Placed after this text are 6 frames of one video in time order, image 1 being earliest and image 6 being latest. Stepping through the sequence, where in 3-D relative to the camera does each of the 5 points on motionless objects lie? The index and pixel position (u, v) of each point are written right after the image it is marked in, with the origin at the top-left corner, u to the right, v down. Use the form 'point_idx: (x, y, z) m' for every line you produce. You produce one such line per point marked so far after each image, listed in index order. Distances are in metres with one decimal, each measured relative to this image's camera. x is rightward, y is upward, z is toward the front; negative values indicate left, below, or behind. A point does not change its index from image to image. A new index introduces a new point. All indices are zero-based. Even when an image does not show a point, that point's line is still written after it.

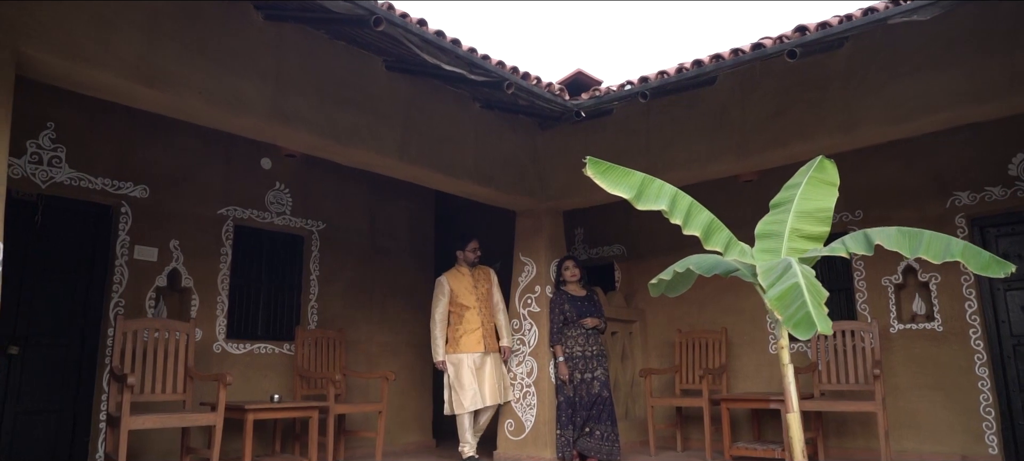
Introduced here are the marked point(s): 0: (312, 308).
0: (-1.5, -0.6, +5.4) m
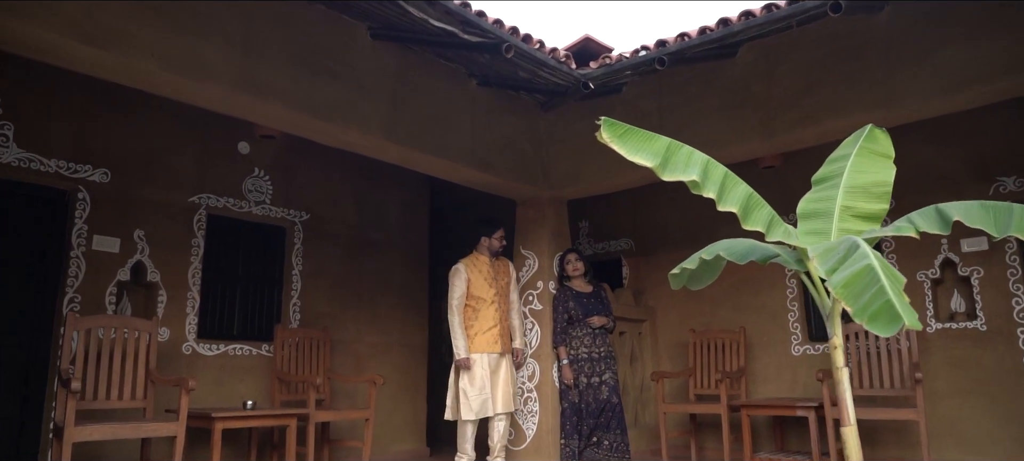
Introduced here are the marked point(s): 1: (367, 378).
0: (-1.5, -0.5, +5.0) m
1: (-0.9, -1.0, +4.6) m
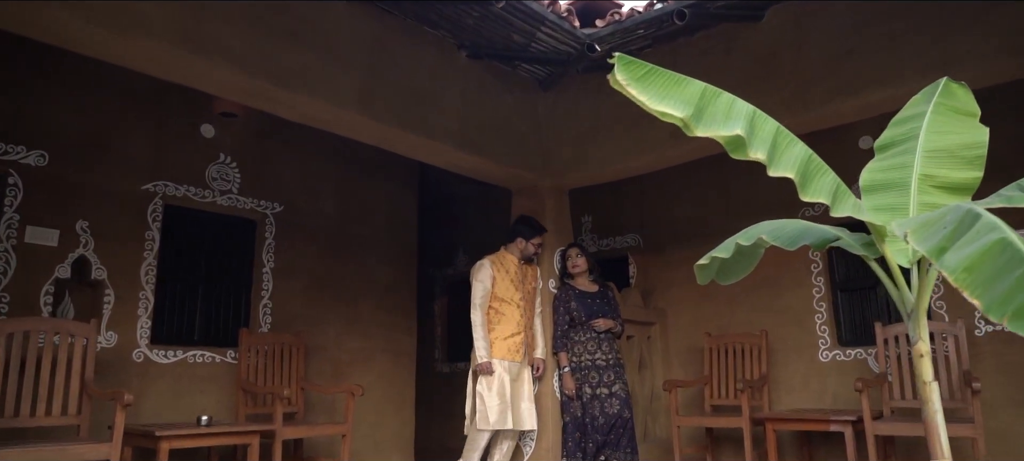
0: (-1.5, -0.5, +4.5) m
1: (-1.0, -0.9, +4.1) m
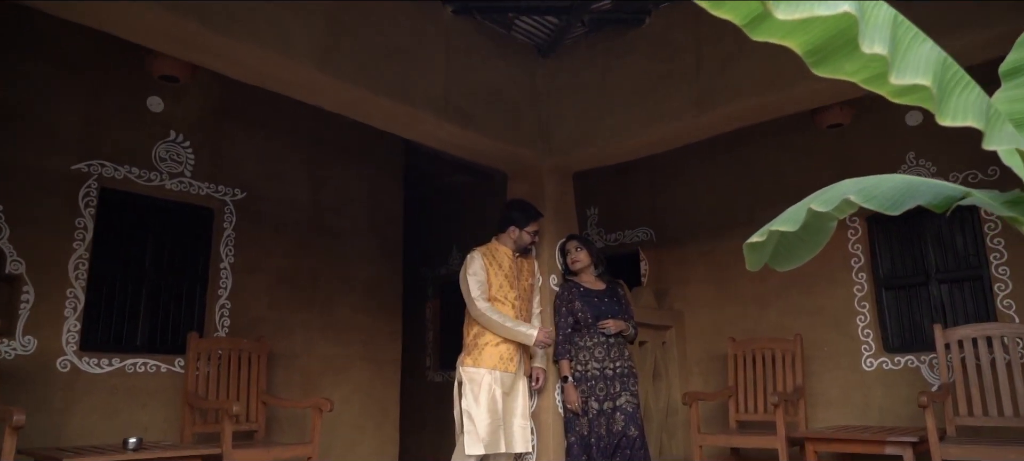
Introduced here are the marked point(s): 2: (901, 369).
0: (-1.6, -0.4, +3.9) m
1: (-1.0, -0.8, +3.5) m
2: (+2.1, -0.7, +3.8) m
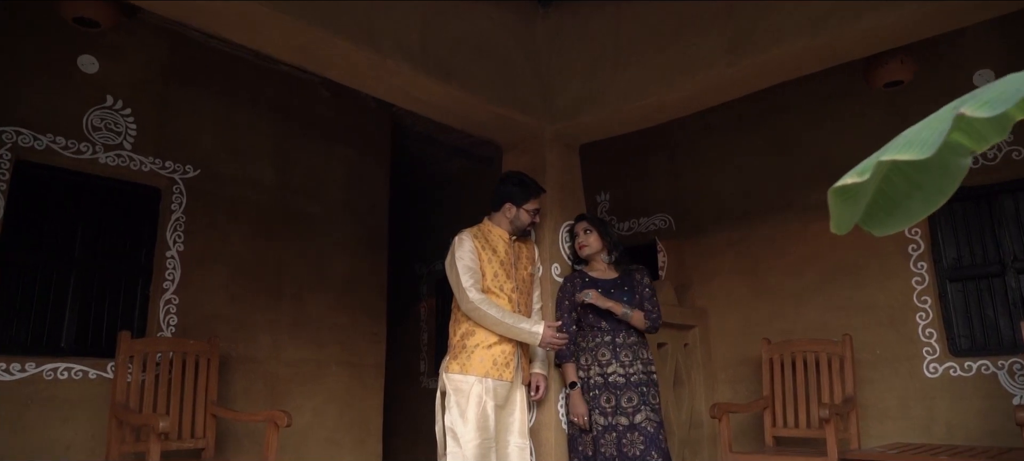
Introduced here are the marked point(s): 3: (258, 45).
0: (-1.6, -0.3, +3.3) m
1: (-1.0, -0.8, +2.9) m
2: (+2.0, -0.6, +3.1) m
3: (-0.9, +0.7, +2.5) m
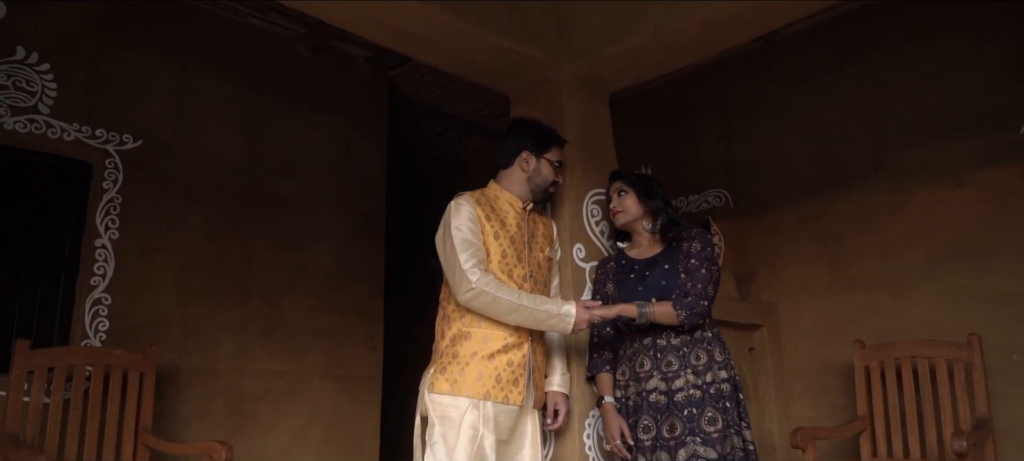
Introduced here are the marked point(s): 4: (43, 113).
0: (-1.5, -0.3, +2.7) m
1: (-1.0, -0.7, +2.2) m
2: (+2.1, -0.5, +2.3) m
3: (-0.9, +0.7, +1.8) m
4: (-1.7, +0.4, +2.6) m
